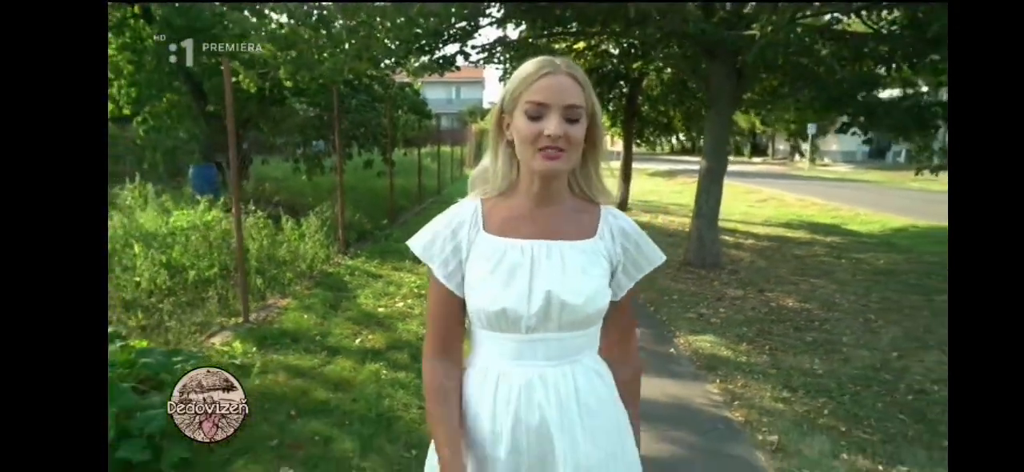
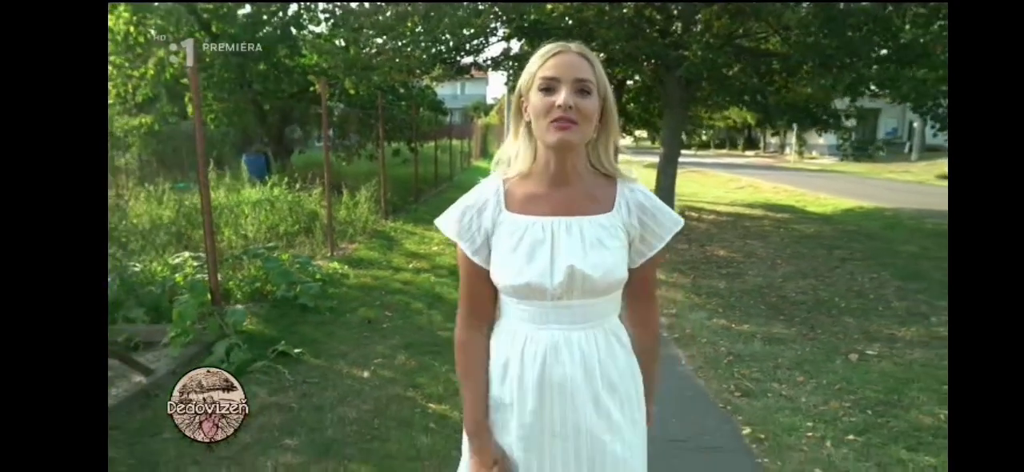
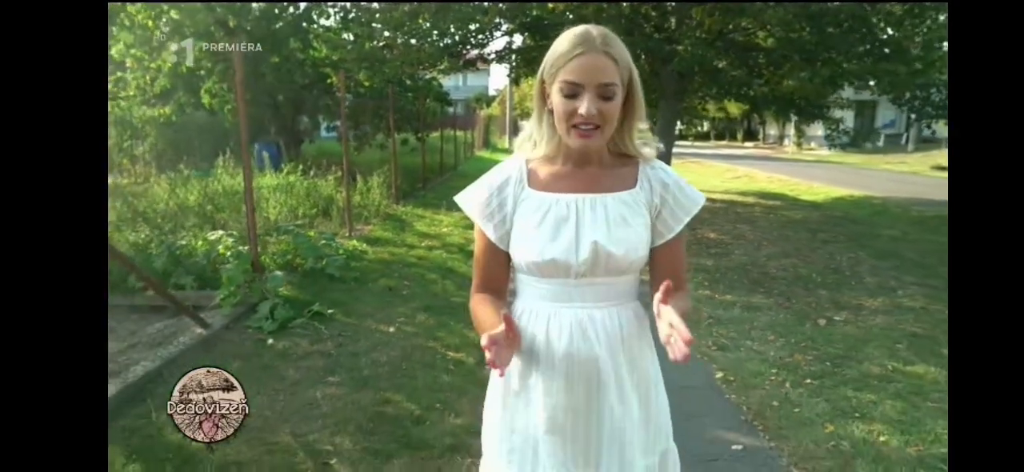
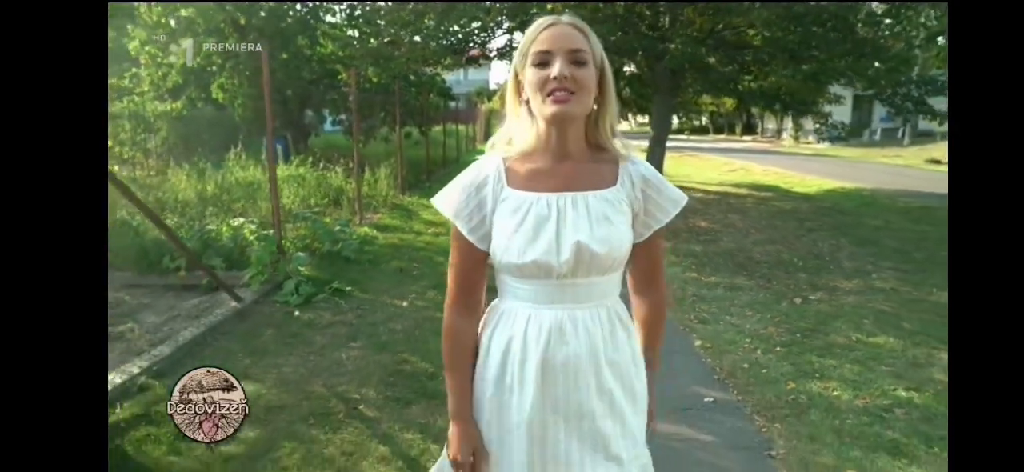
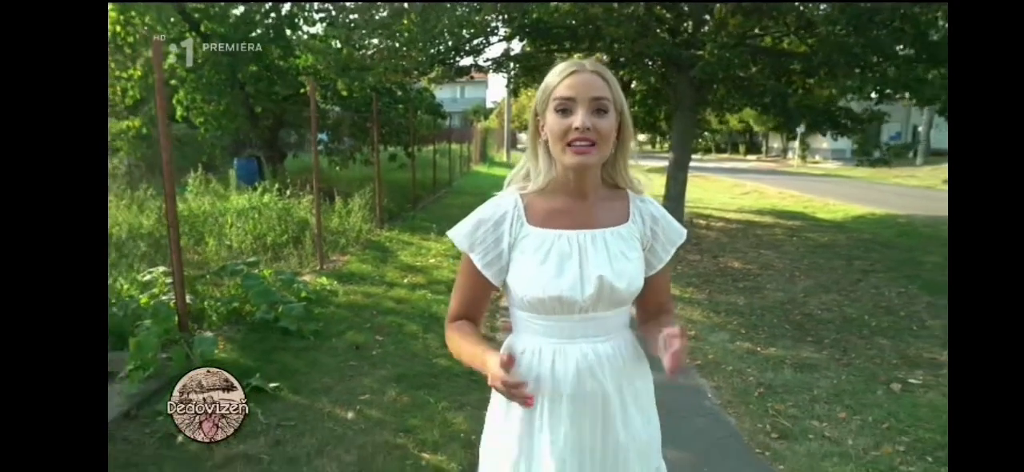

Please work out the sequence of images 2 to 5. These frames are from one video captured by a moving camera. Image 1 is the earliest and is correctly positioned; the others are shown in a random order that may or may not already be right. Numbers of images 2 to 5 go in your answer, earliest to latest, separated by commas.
5, 2, 3, 4
